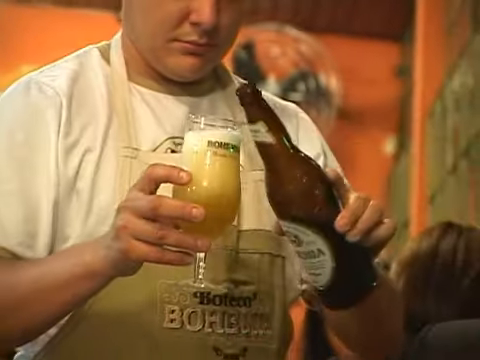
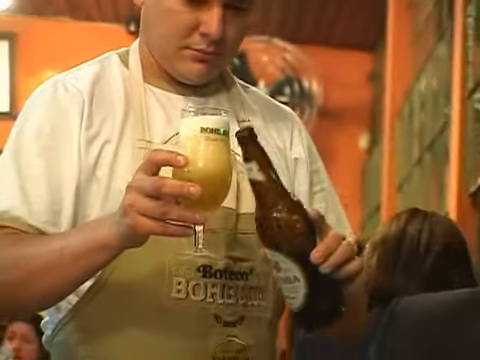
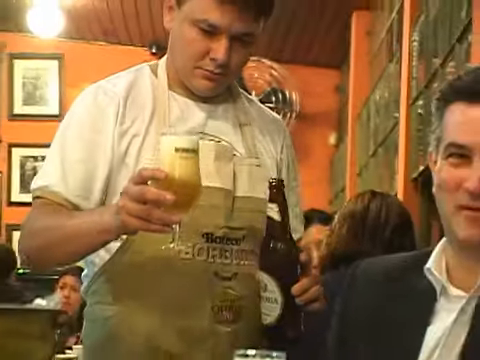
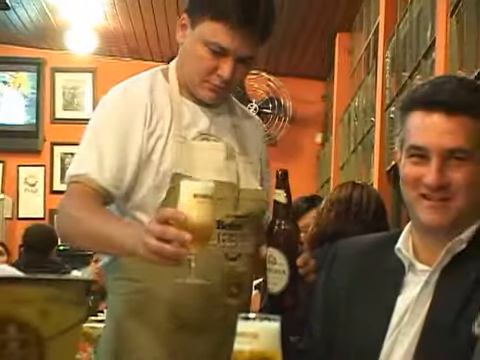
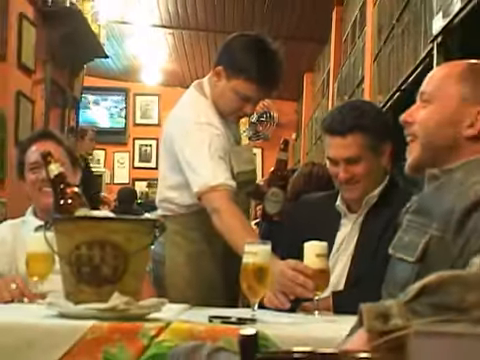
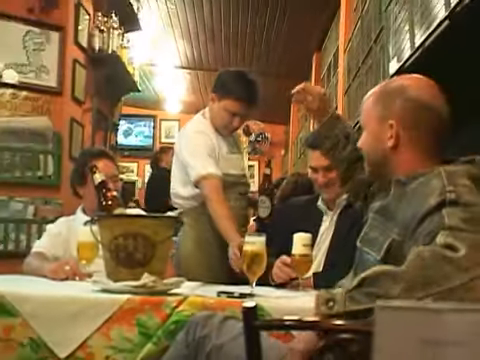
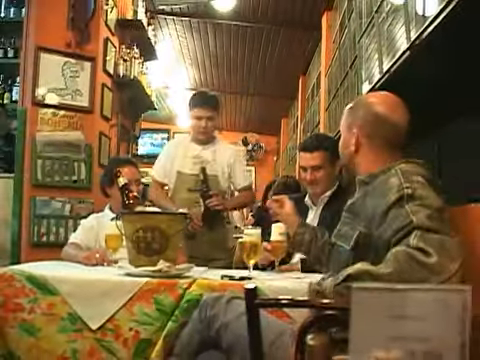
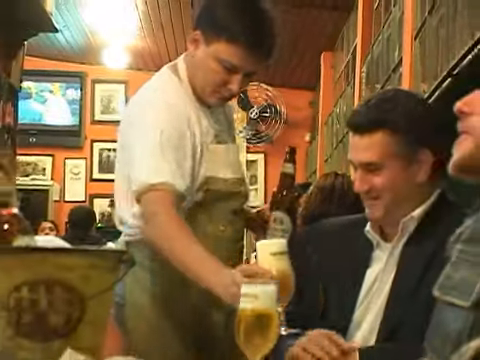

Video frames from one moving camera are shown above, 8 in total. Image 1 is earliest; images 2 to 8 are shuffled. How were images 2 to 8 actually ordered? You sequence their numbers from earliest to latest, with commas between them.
2, 3, 4, 8, 5, 6, 7
